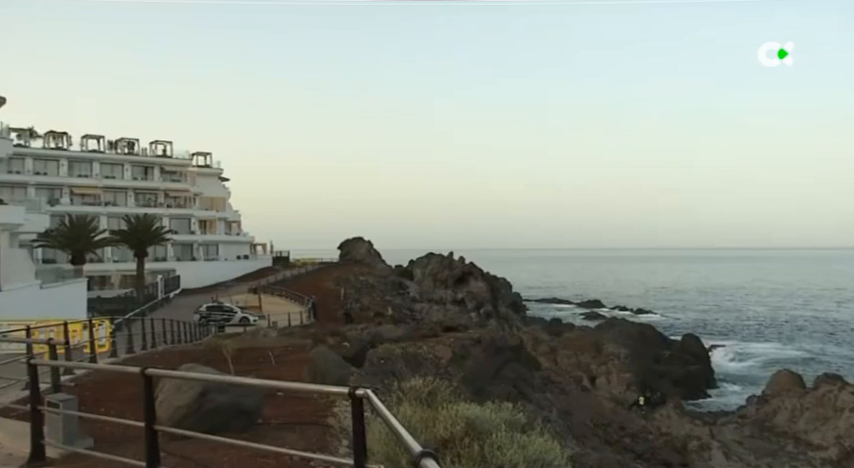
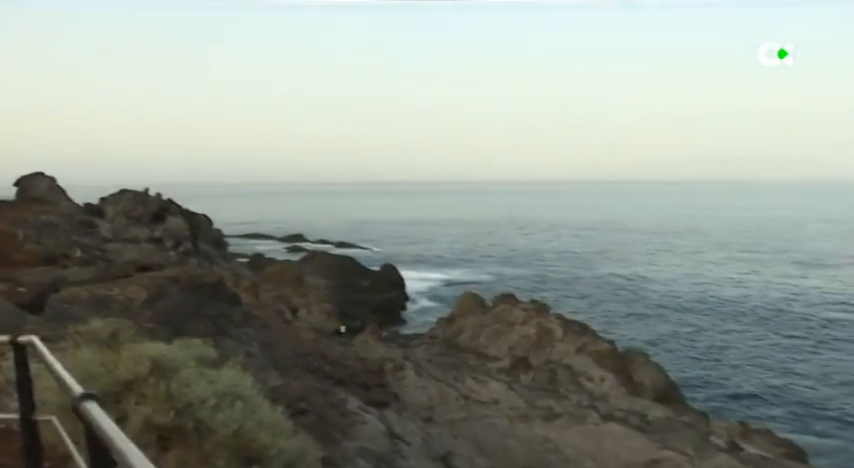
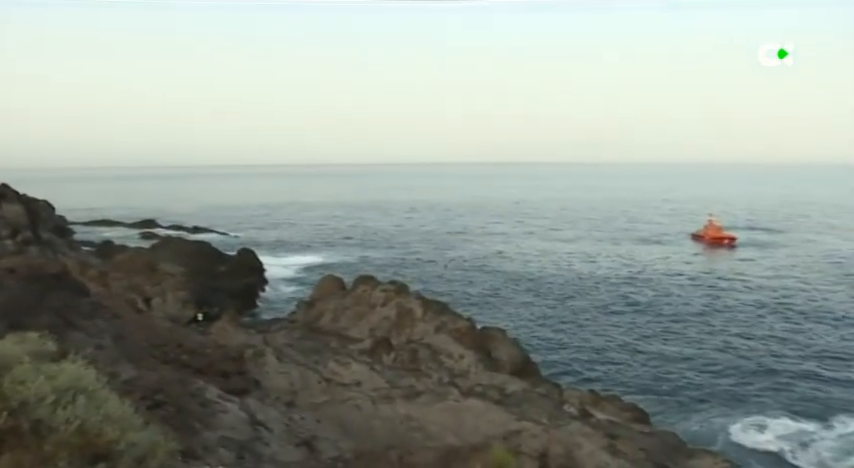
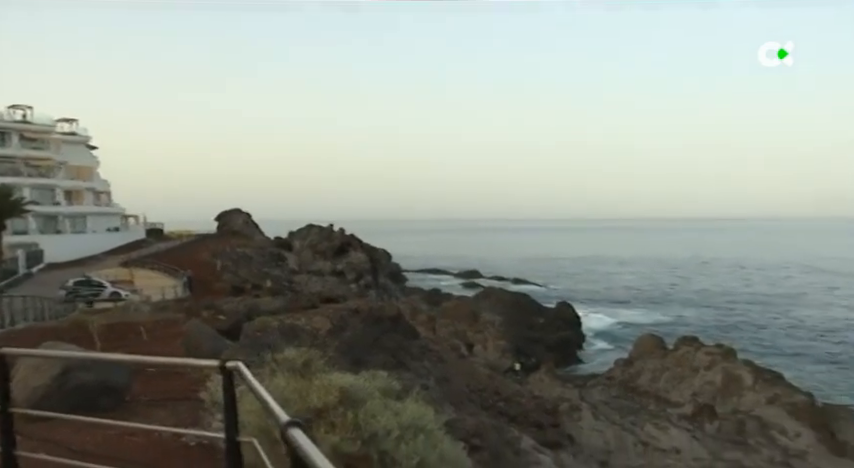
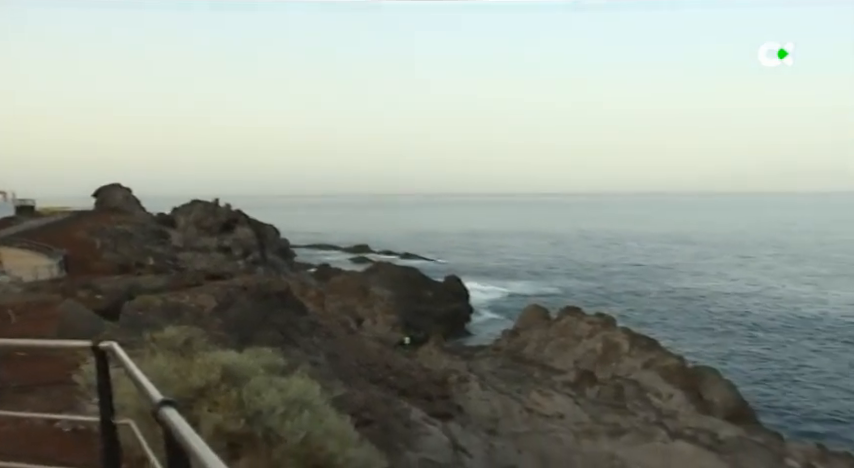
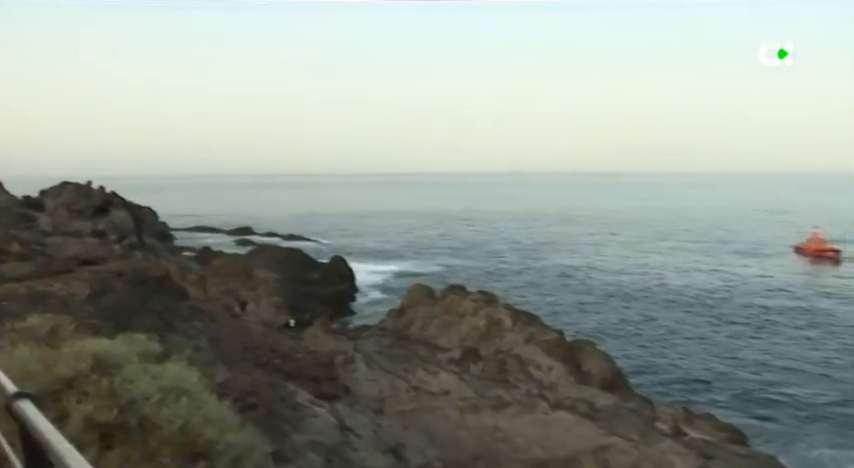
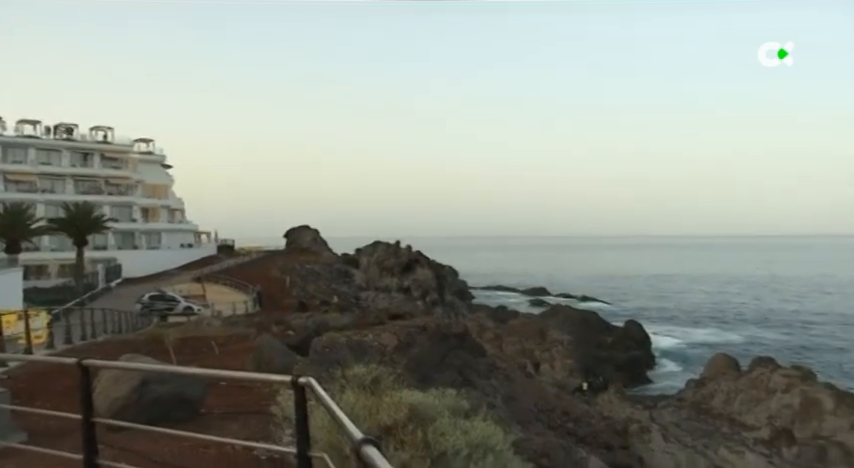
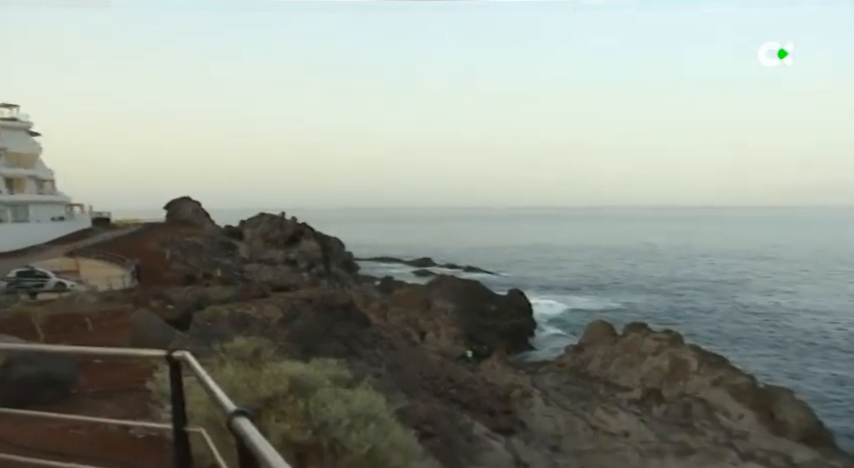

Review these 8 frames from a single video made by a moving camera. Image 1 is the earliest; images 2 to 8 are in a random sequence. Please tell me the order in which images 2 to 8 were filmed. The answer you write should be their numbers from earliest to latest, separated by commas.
7, 4, 8, 5, 2, 6, 3
